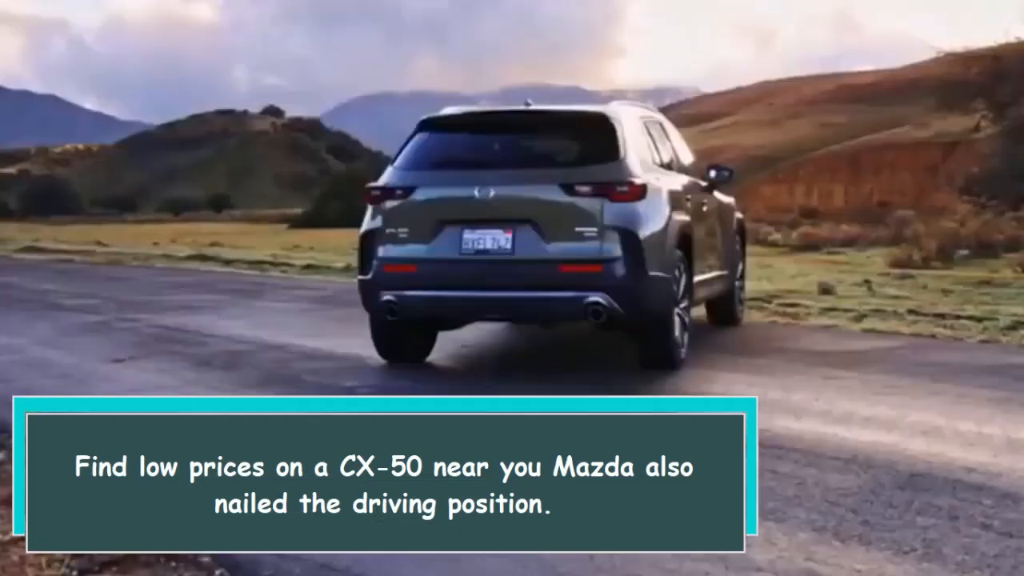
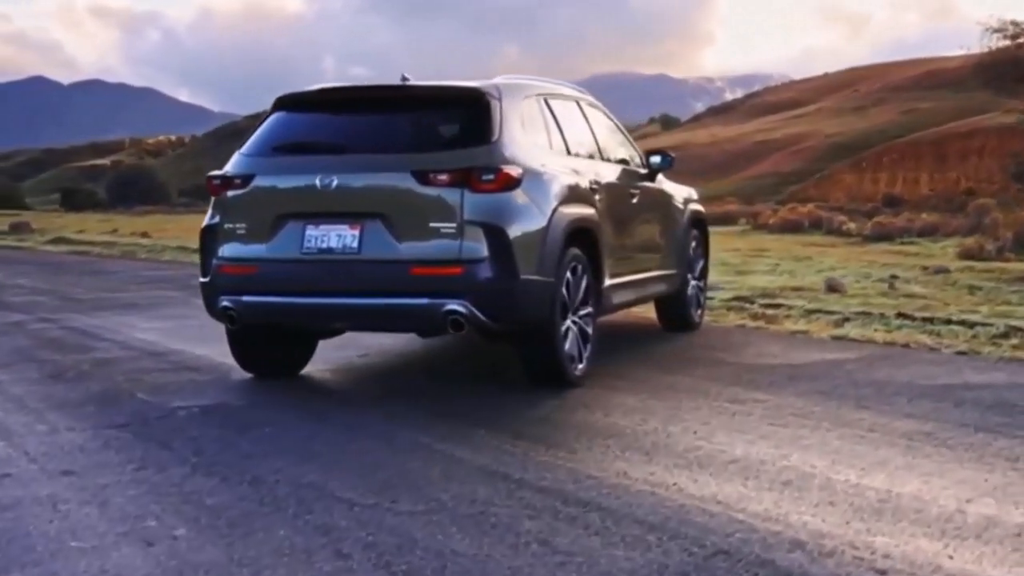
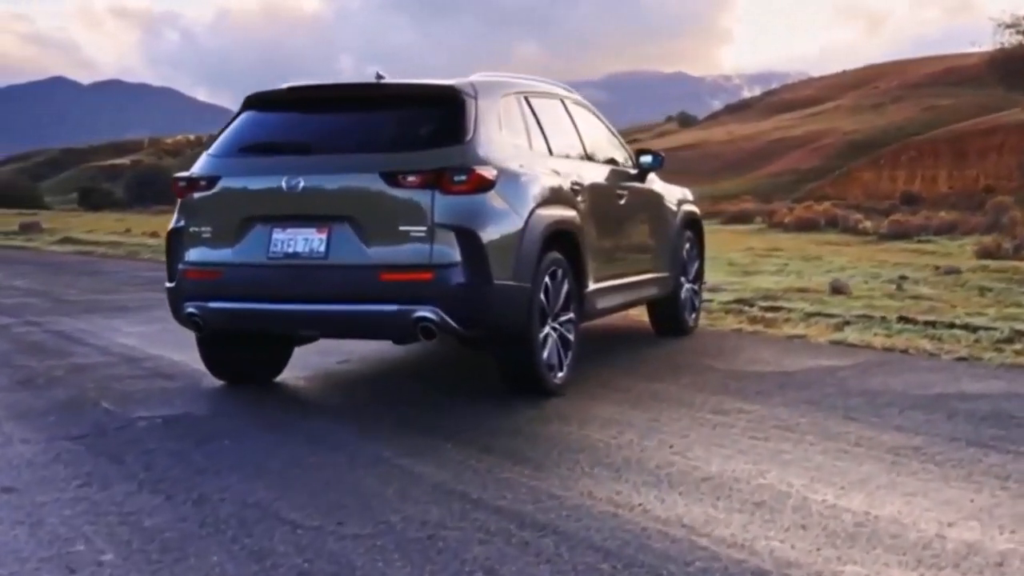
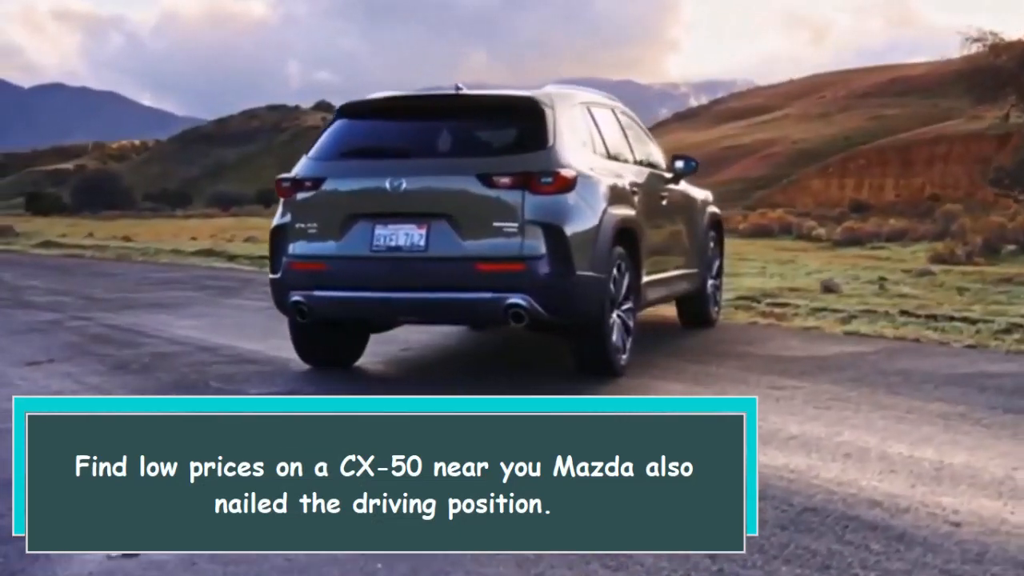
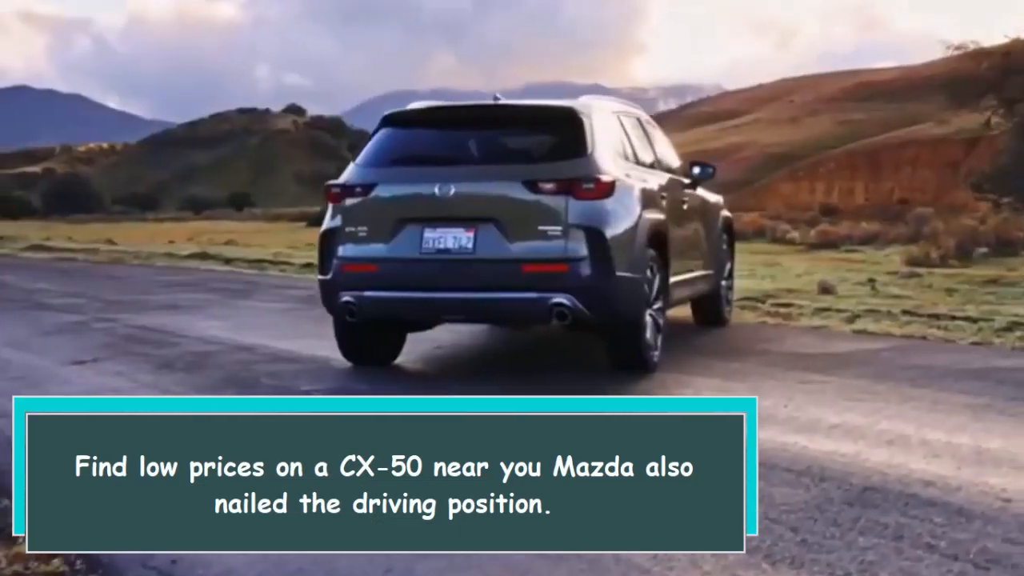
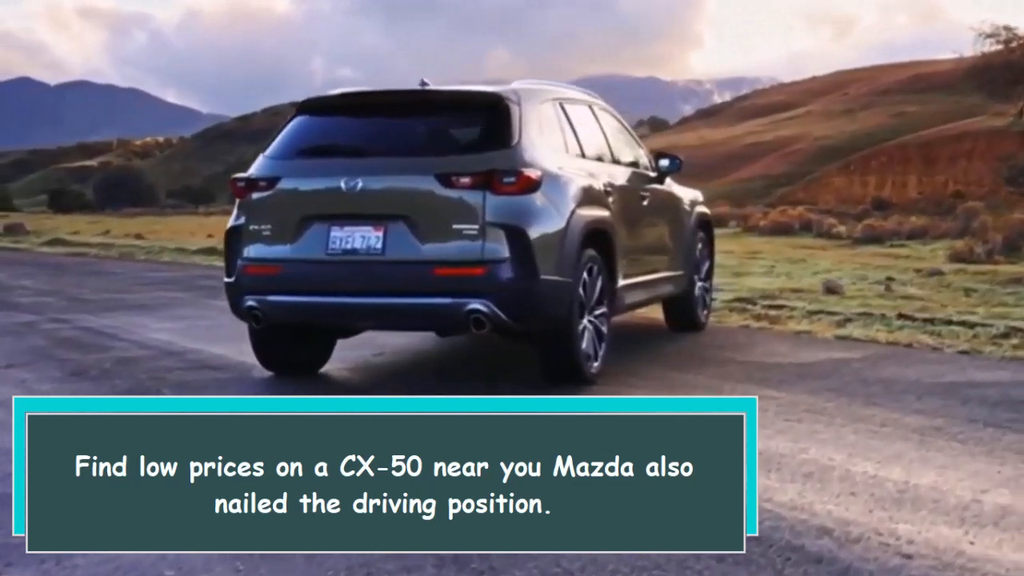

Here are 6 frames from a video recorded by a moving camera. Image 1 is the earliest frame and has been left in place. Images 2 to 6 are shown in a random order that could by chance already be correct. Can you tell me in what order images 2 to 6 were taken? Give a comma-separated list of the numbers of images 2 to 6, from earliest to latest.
5, 4, 6, 2, 3
